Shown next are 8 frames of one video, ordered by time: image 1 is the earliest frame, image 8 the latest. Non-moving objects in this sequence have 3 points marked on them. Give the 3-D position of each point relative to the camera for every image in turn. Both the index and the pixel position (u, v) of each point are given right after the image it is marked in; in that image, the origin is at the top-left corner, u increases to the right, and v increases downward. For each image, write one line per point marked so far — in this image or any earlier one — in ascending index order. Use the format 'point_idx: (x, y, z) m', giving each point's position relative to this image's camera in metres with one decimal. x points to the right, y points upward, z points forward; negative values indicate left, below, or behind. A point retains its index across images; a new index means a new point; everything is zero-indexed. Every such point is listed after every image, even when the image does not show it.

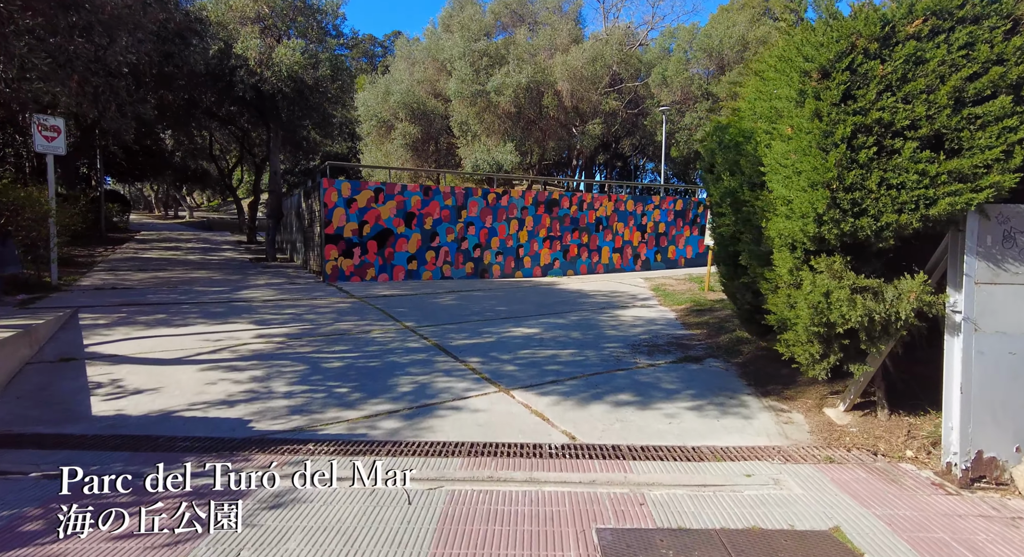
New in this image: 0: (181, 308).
0: (-5.0, -0.4, +9.2) m
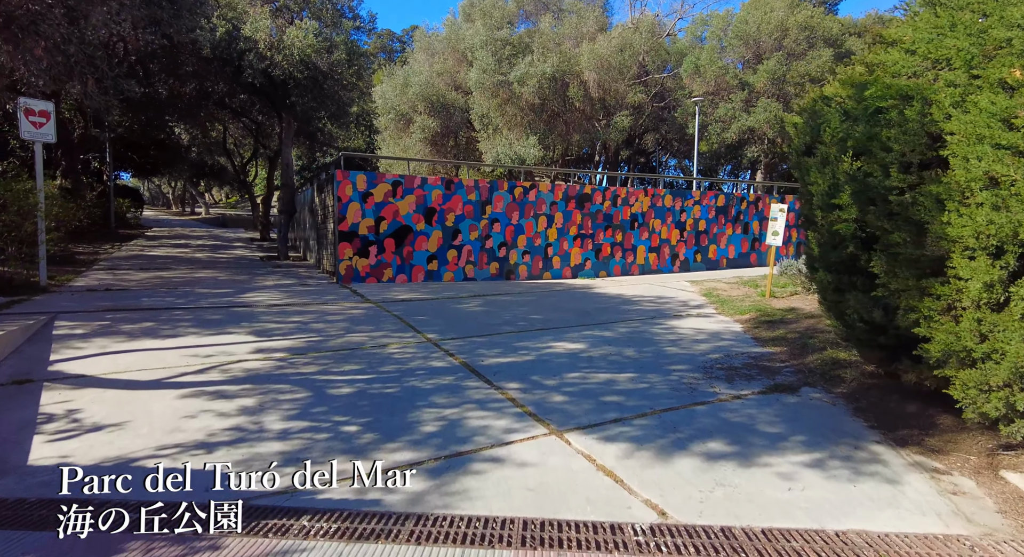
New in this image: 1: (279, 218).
0: (-4.5, -0.5, +8.2) m
1: (-6.5, +1.7, +17.0) m
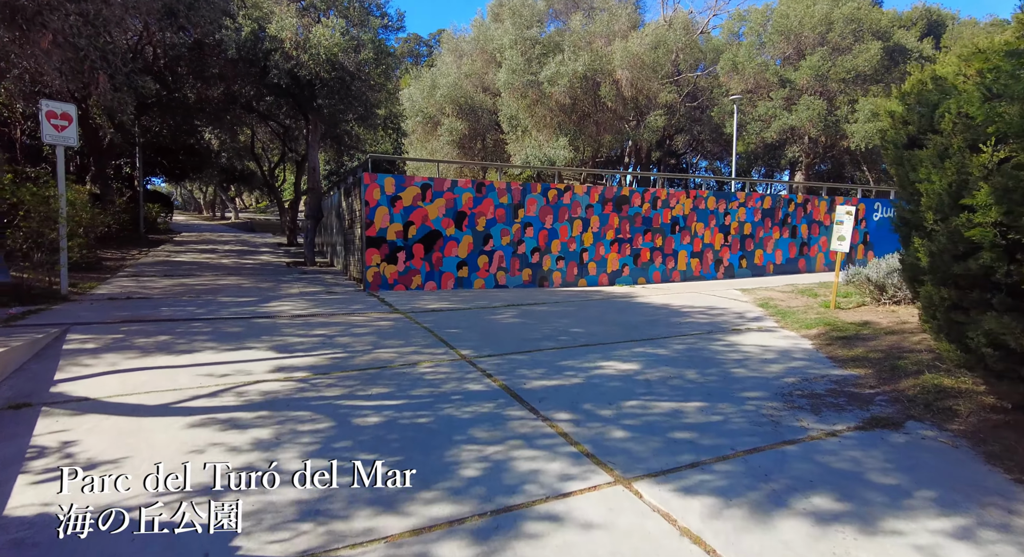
0: (-4.0, -0.6, +7.7) m
1: (-5.6, +1.5, +16.6) m
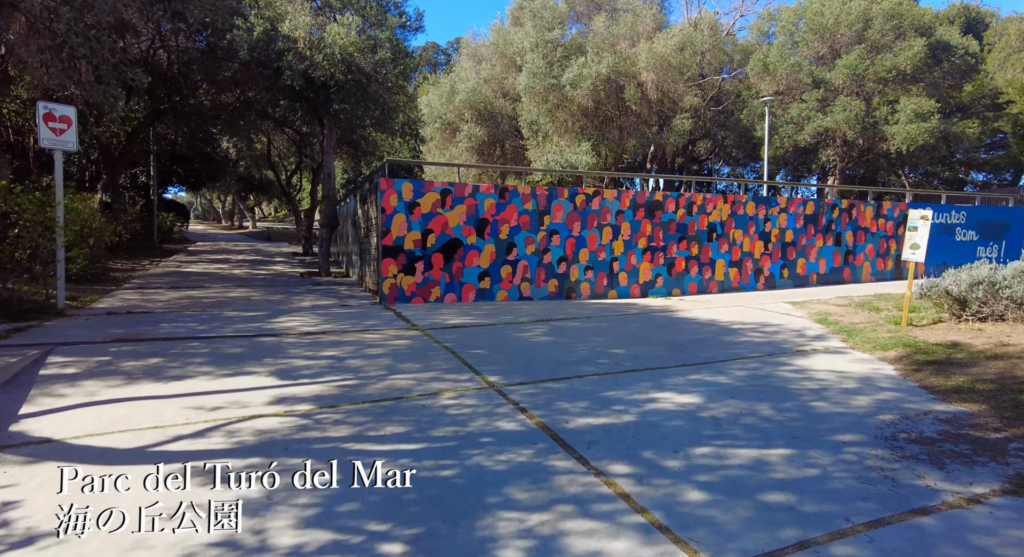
0: (-3.6, -0.8, +6.9) m
1: (-5.0, +1.2, +15.9) m
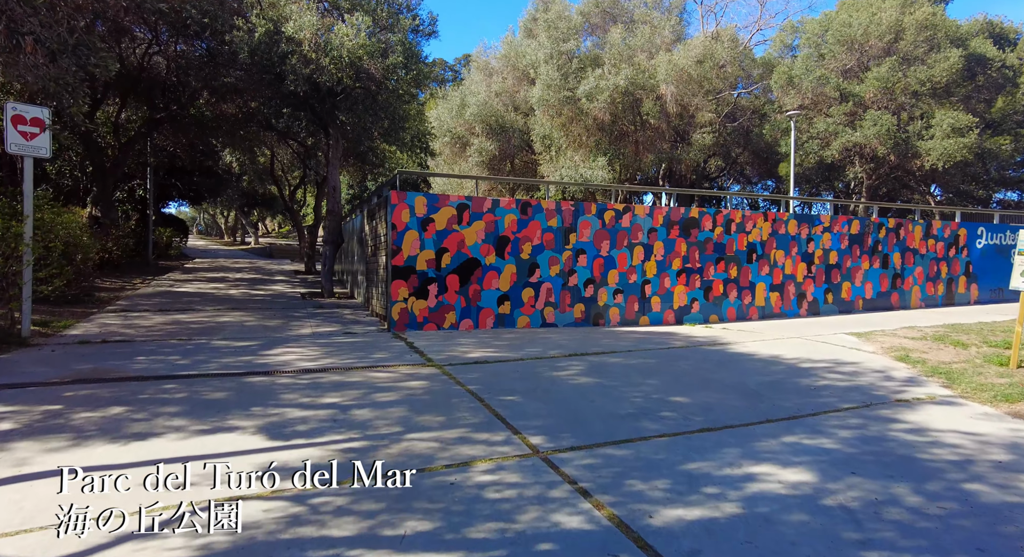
0: (-3.3, -1.0, +5.8) m
1: (-4.6, +0.7, +14.8) m
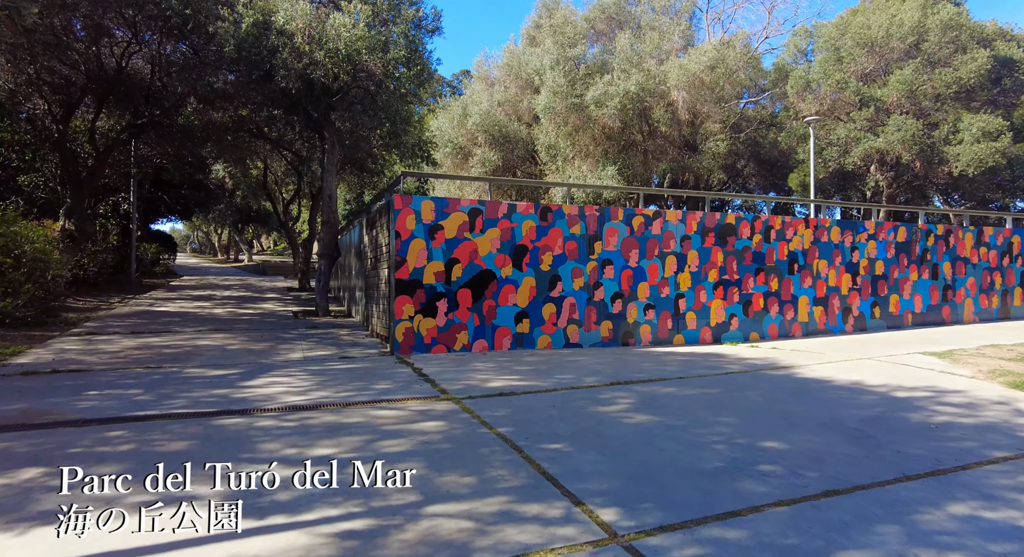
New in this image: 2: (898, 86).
0: (-3.0, -1.1, +4.5) m
1: (-4.3, +0.4, +13.6) m
2: (+12.5, +6.2, +19.9) m
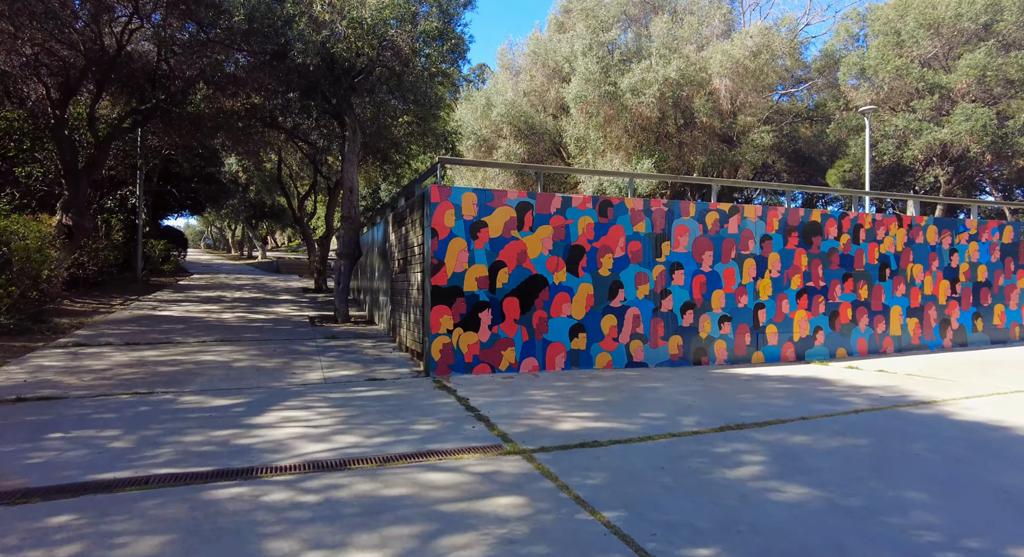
0: (-2.4, -1.2, +3.1) m
1: (-3.5, +0.3, +12.2) m
2: (+13.5, +6.1, +18.2) m
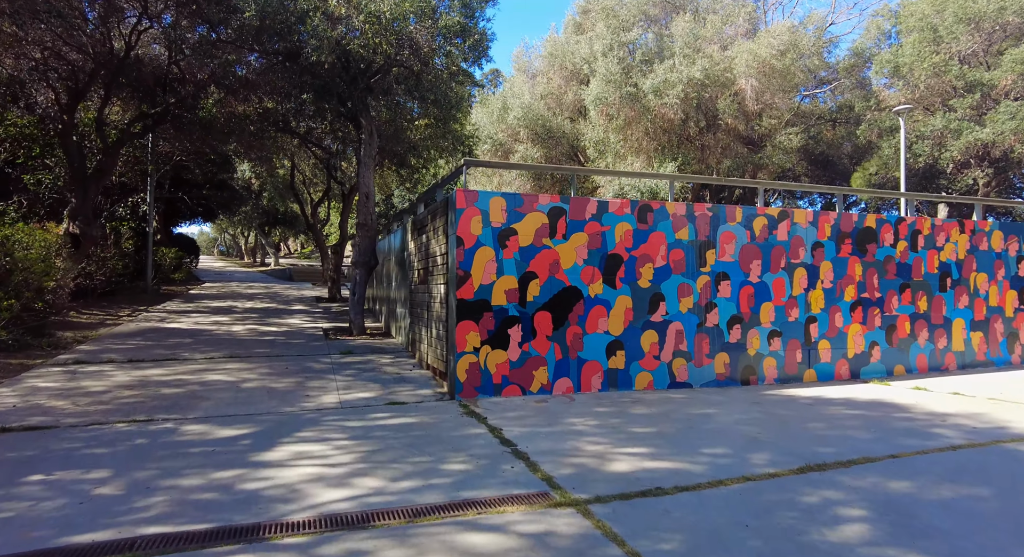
0: (-2.1, -1.4, +2.5) m
1: (-3.0, +0.1, +11.7) m
2: (+14.1, +5.9, +17.3) m
